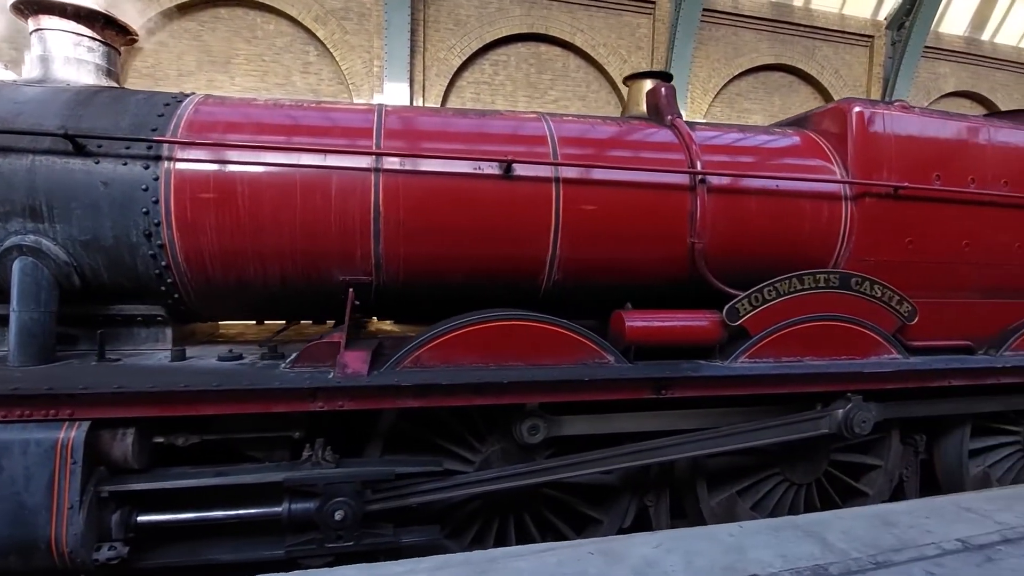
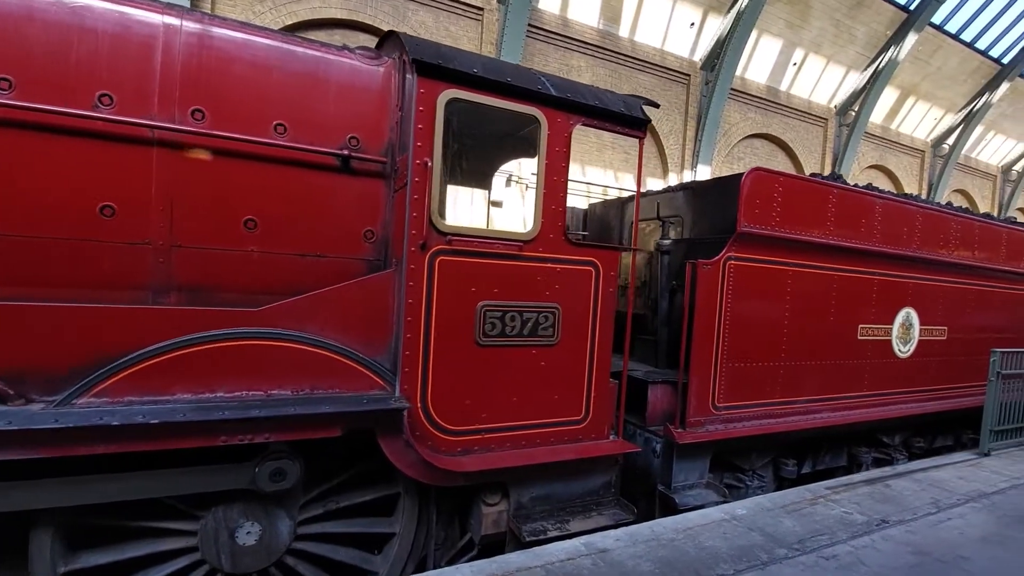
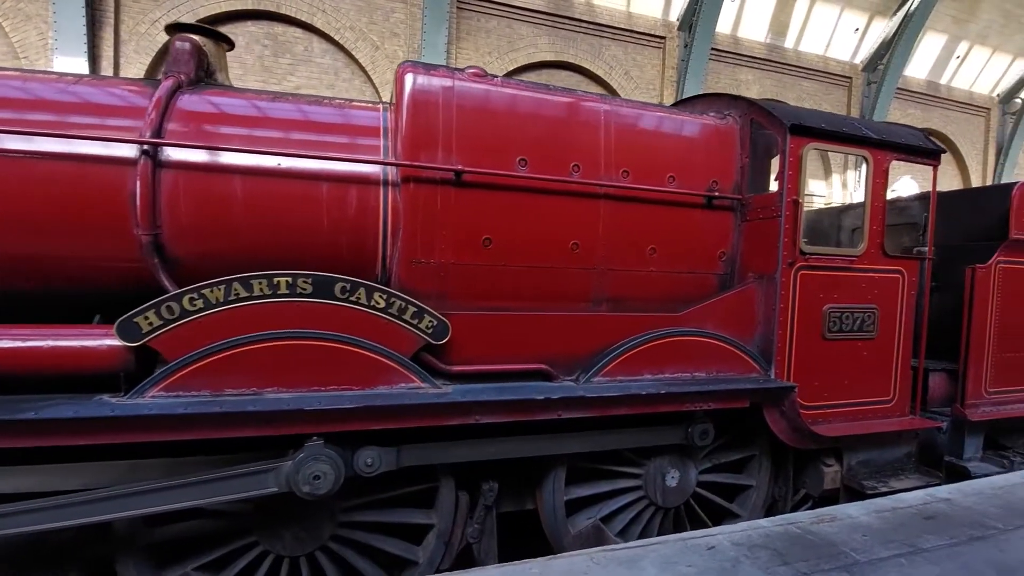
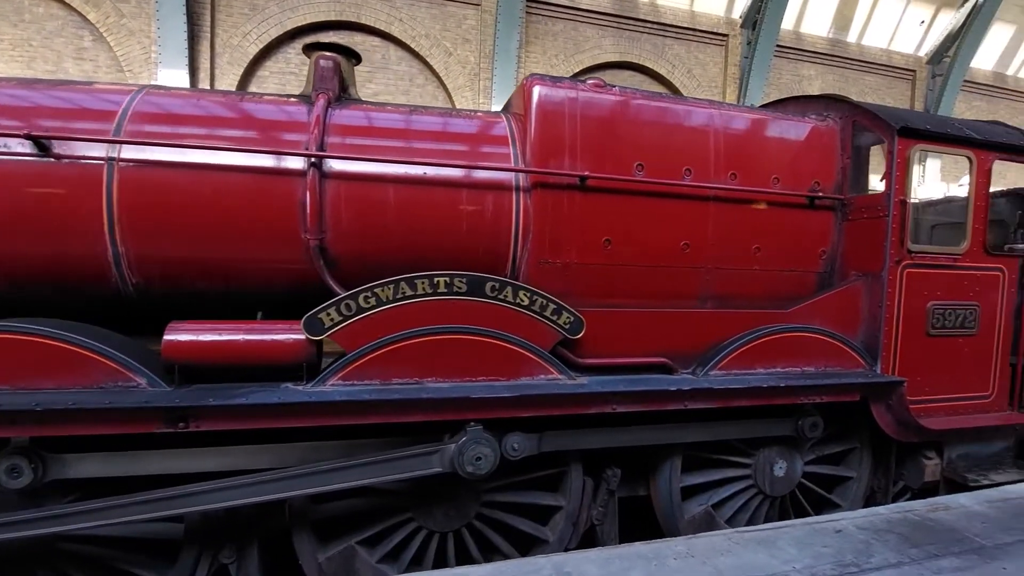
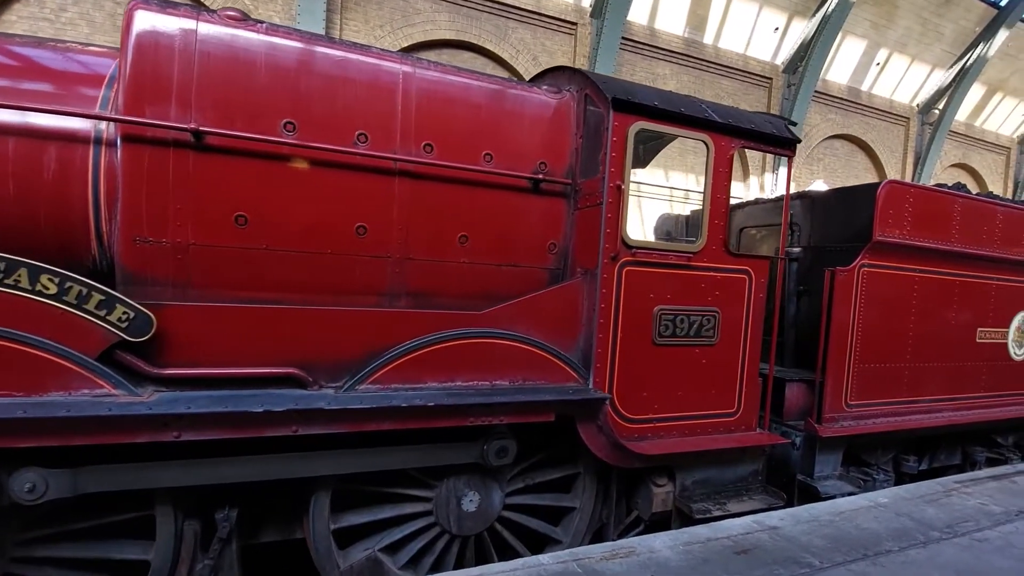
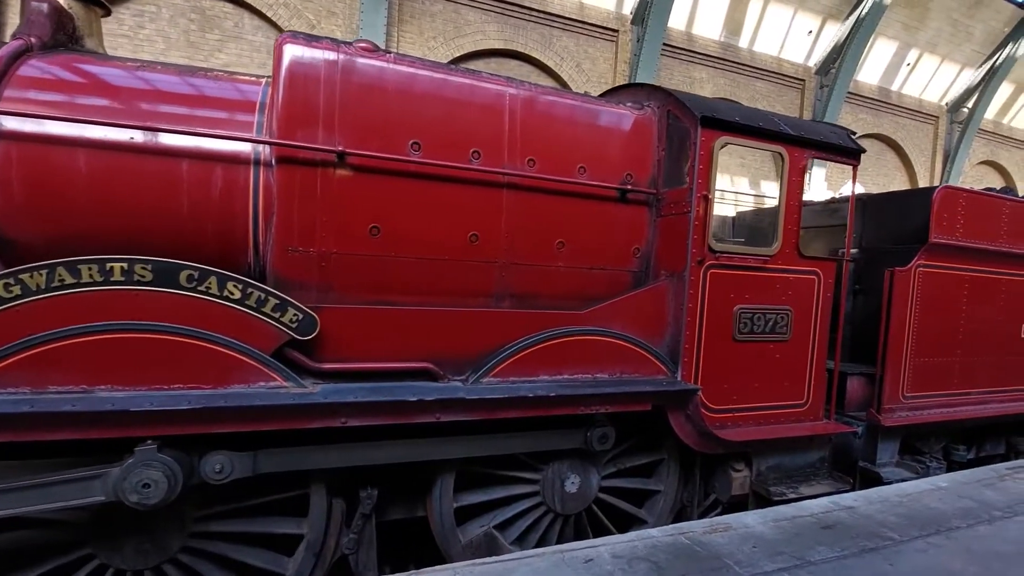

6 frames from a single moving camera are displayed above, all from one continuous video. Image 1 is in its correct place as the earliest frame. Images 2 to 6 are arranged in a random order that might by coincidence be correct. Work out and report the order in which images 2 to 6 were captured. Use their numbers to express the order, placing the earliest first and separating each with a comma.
4, 3, 6, 5, 2
